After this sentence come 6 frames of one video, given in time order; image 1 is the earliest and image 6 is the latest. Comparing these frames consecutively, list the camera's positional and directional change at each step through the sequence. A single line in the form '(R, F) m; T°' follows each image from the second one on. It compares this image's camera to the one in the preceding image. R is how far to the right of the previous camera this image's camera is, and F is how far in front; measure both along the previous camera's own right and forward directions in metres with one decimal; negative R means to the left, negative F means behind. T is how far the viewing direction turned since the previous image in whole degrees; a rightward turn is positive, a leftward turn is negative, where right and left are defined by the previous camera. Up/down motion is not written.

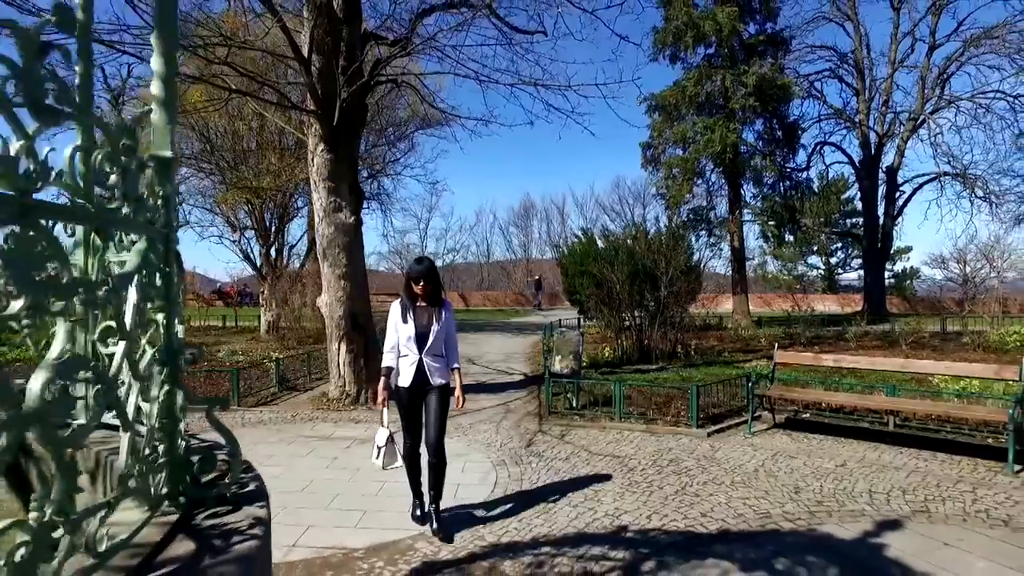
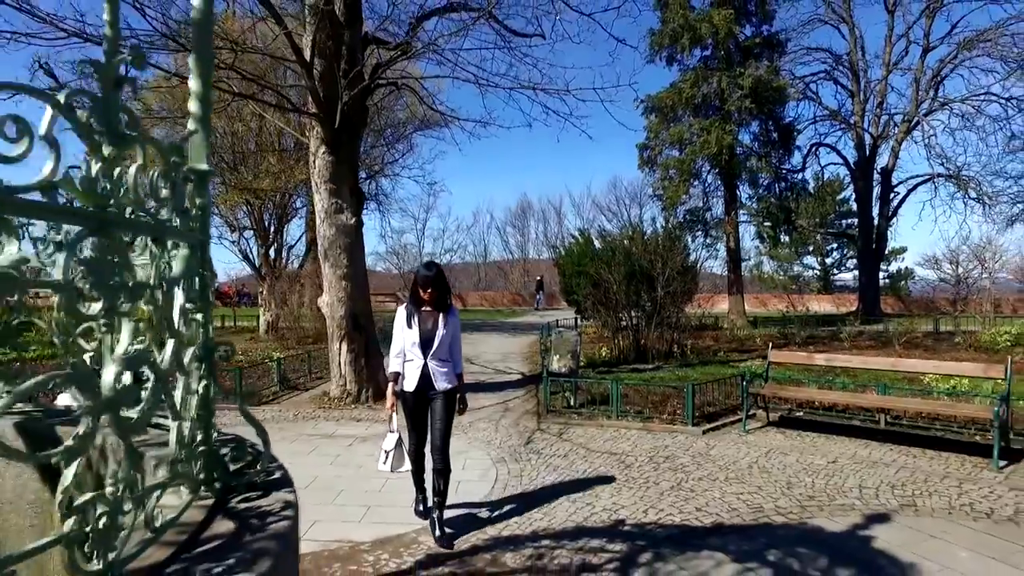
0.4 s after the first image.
(0.0, -0.2) m; 0°
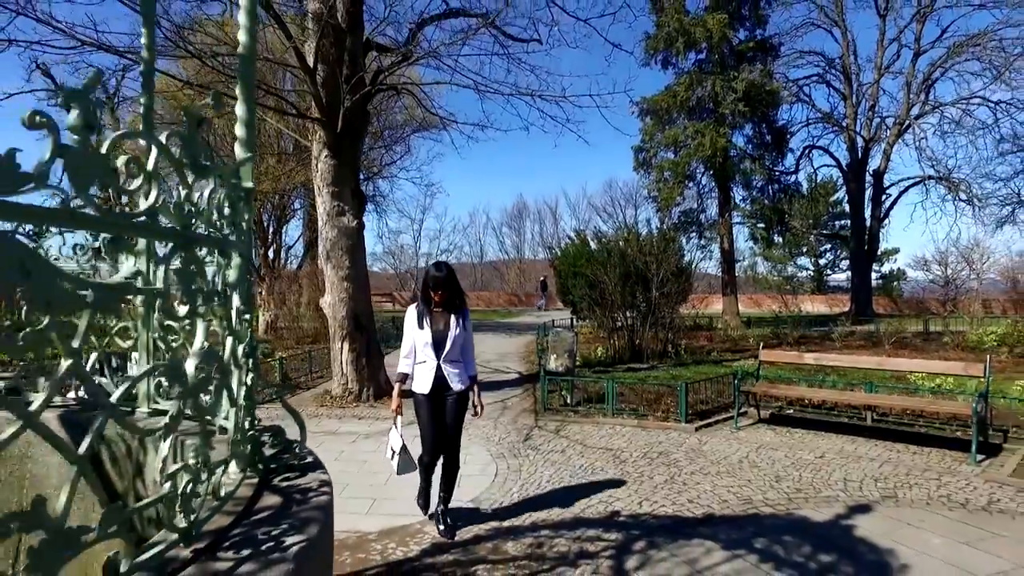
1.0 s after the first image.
(0.0, -0.2) m; 0°
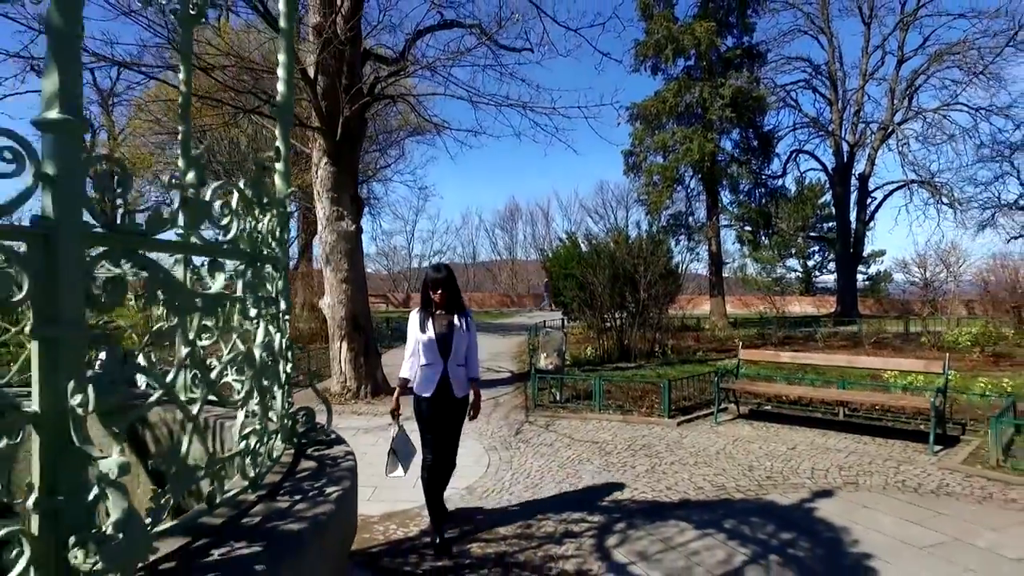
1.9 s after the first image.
(0.0, -0.5) m; +1°
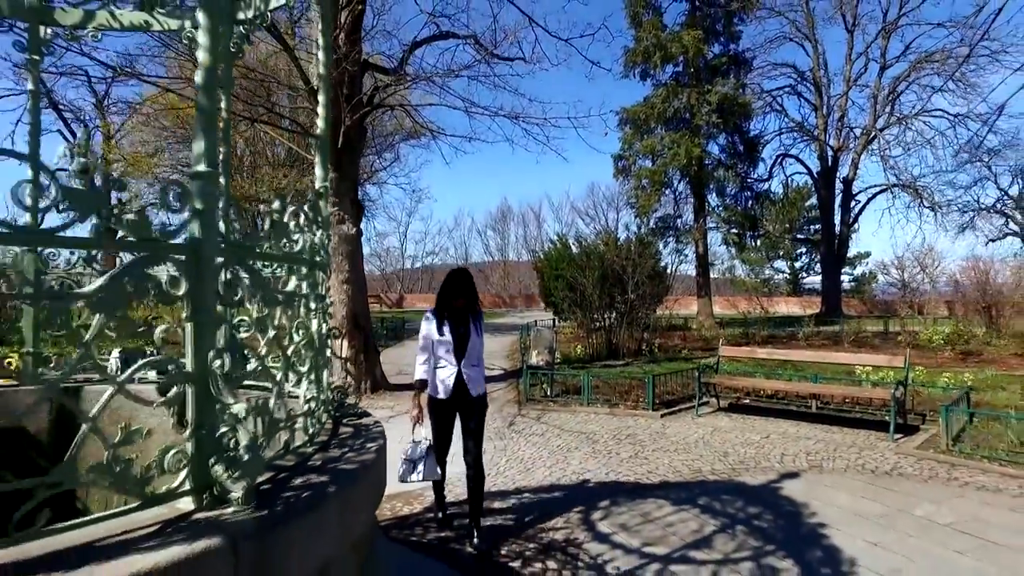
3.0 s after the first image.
(0.0, -0.5) m; +1°
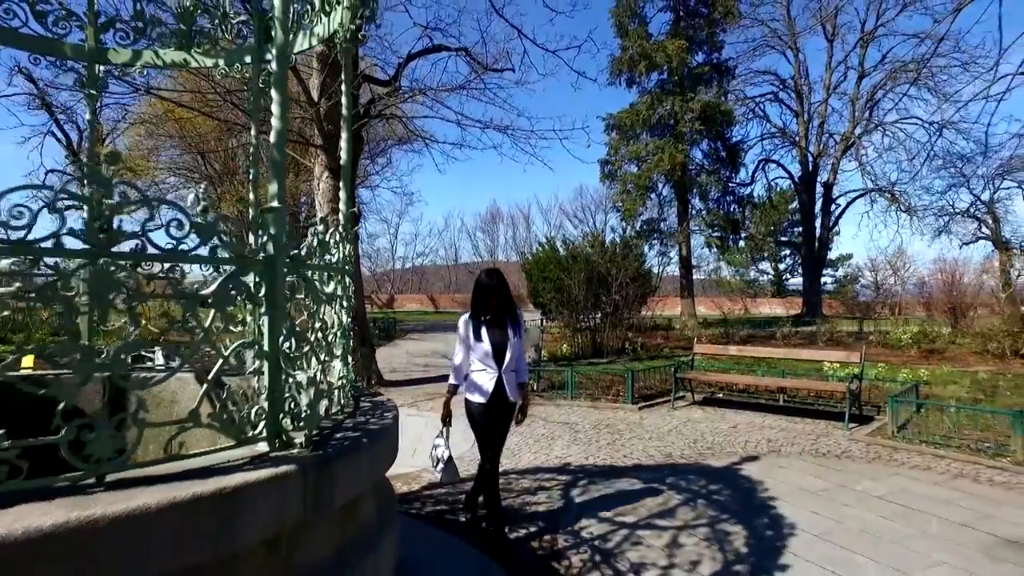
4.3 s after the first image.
(0.0, -0.7) m; +1°
